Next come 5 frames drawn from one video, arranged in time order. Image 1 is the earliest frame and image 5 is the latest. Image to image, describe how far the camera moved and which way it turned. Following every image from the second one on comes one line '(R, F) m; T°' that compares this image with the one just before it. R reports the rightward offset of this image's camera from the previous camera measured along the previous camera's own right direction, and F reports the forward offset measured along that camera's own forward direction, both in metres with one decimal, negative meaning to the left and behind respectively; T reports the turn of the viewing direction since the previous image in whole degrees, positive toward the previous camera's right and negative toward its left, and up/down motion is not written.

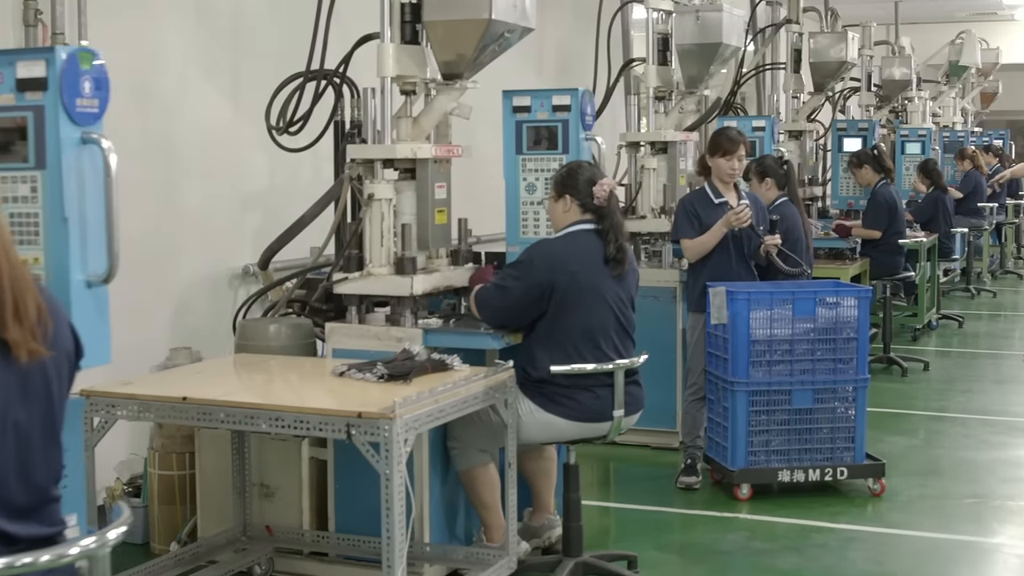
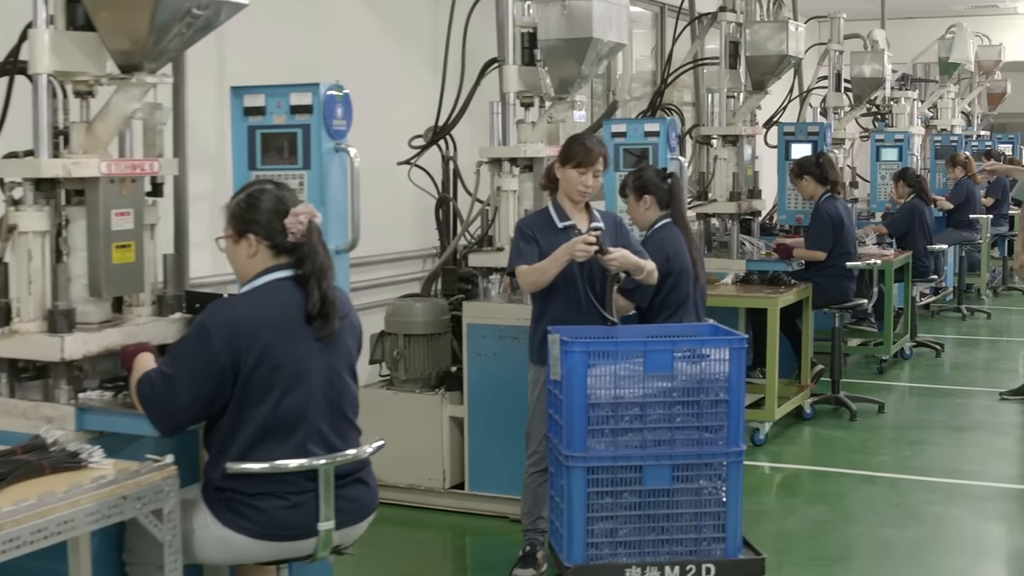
(+0.5, +0.9) m; -2°
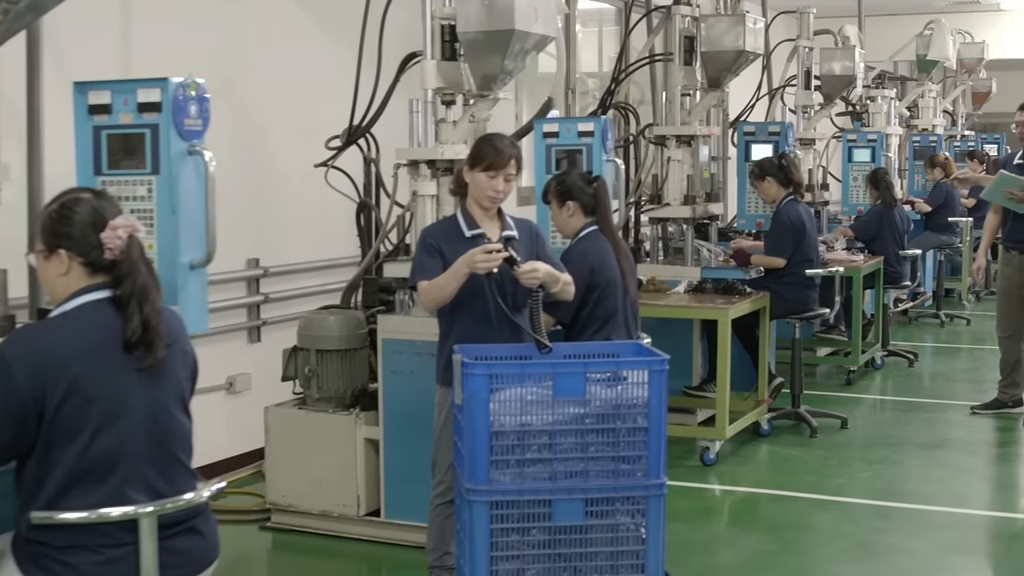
(+0.2, +0.3) m; 0°
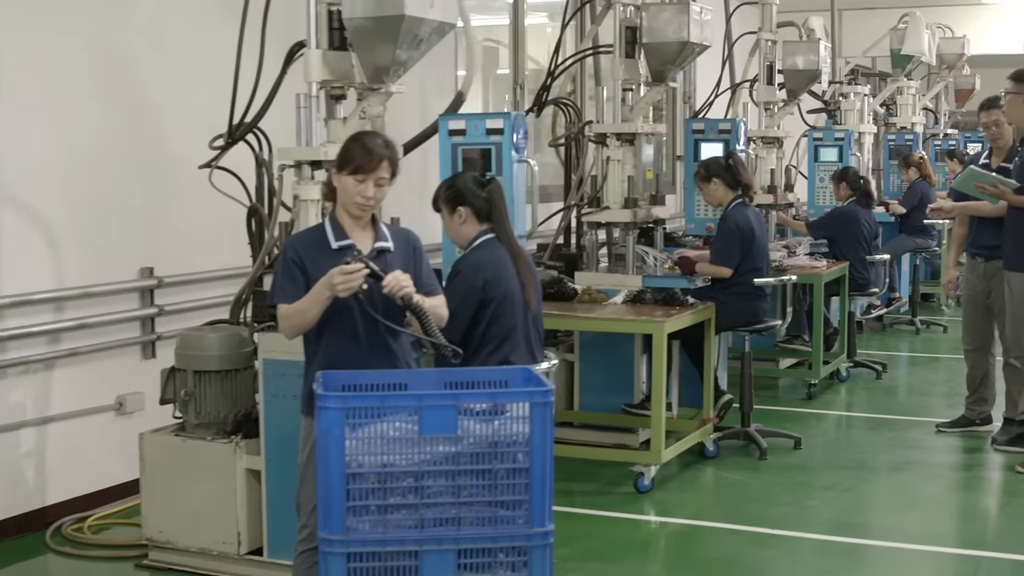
(+0.2, +0.4) m; 0°
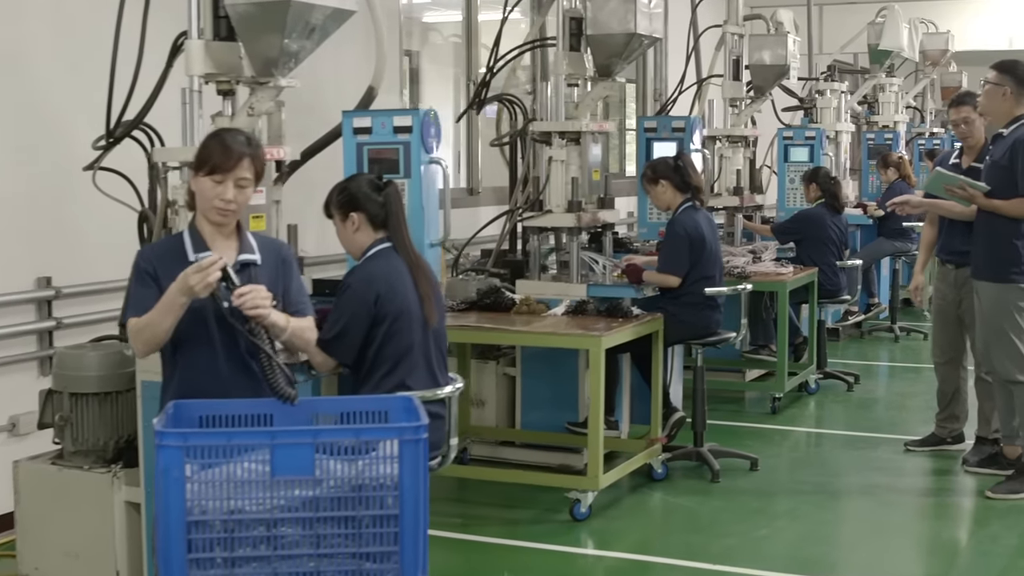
(+0.2, +0.3) m; 0°
